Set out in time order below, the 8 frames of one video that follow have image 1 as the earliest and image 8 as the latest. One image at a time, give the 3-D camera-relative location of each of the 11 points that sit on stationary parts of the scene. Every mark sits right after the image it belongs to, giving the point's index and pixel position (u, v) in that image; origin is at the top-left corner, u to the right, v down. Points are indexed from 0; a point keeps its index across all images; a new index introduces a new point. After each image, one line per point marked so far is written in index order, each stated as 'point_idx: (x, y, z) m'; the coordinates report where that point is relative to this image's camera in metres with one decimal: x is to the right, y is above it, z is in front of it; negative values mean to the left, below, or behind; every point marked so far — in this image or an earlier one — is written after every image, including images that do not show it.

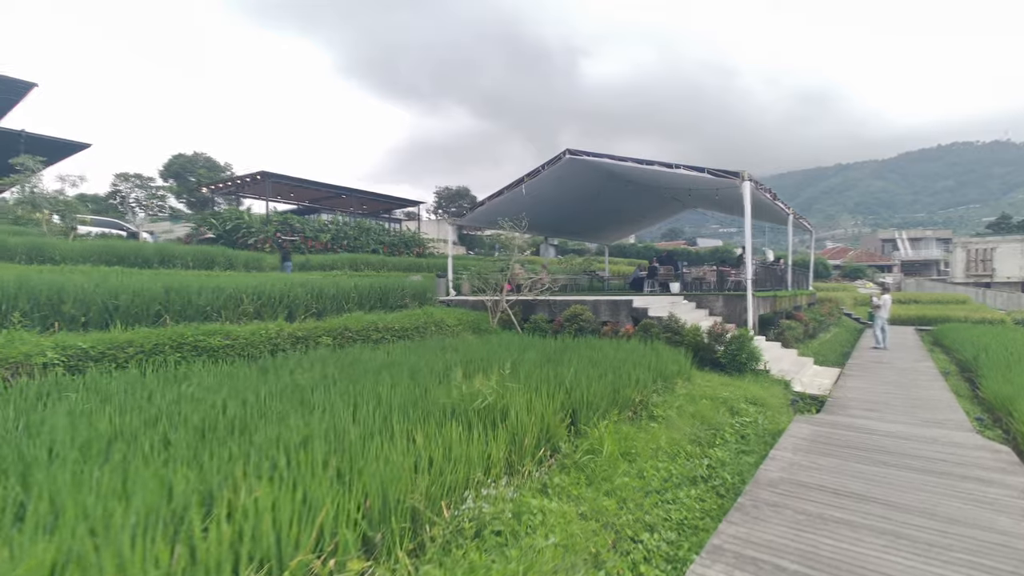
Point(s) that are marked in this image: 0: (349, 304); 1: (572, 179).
0: (-2.8, -0.3, +7.7) m
1: (+1.9, +3.4, +14.0) m
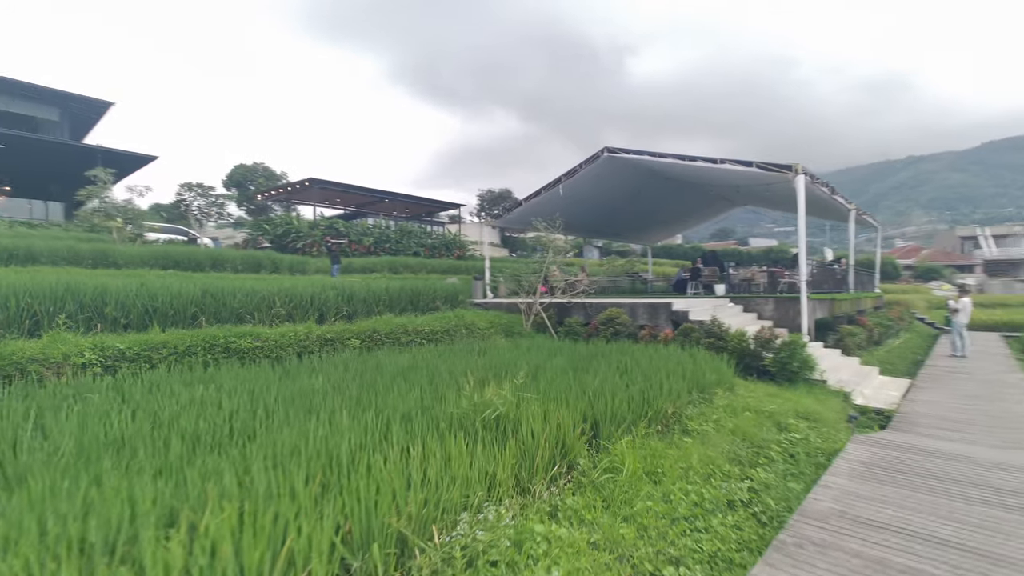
0: (-2.3, -0.3, +7.7) m
1: (+3.0, +3.3, +13.5) m
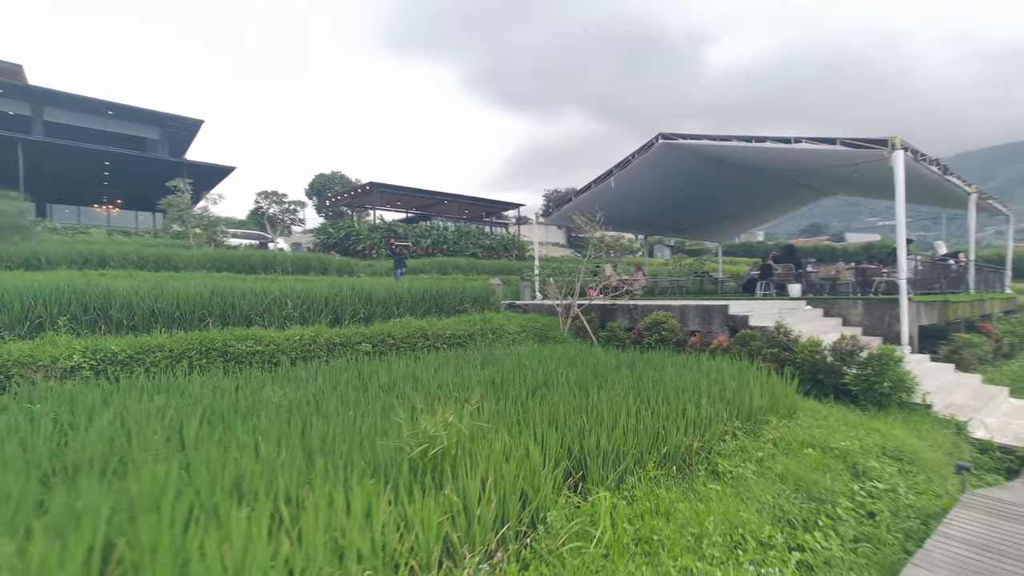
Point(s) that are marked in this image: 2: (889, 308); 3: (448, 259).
0: (-1.8, -0.3, +7.3) m
1: (+4.3, +3.3, +12.3) m
2: (+6.7, -0.4, +8.0) m
3: (-2.8, +1.2, +19.6) m
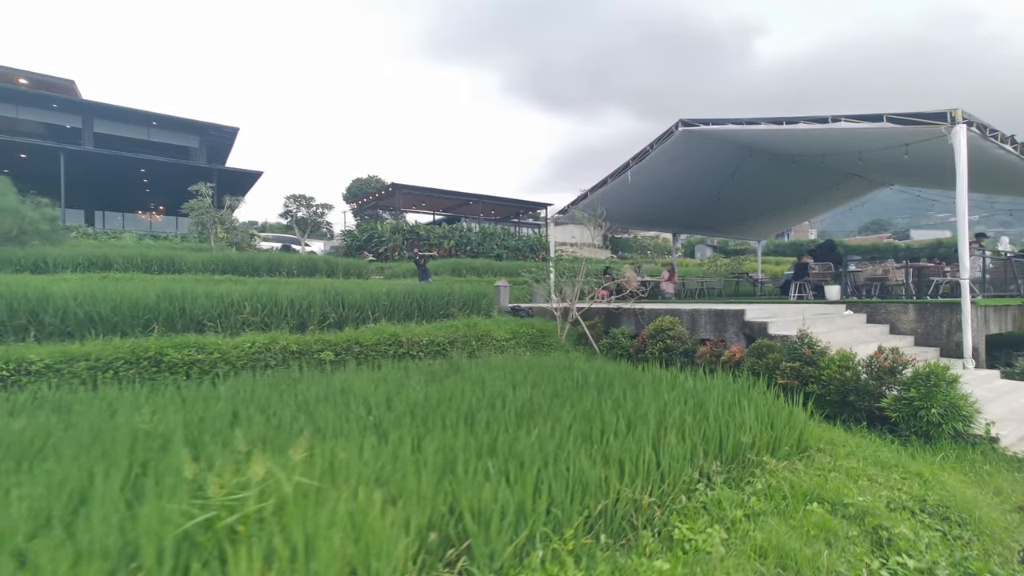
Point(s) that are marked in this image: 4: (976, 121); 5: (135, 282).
0: (-2.0, -0.4, +6.8) m
1: (+4.5, +3.3, +11.2) m
2: (+6.5, -0.4, +6.7) m
3: (-1.9, +1.2, +19.1) m
4: (+7.0, +2.5, +6.8) m
5: (-4.8, +0.1, +5.8) m
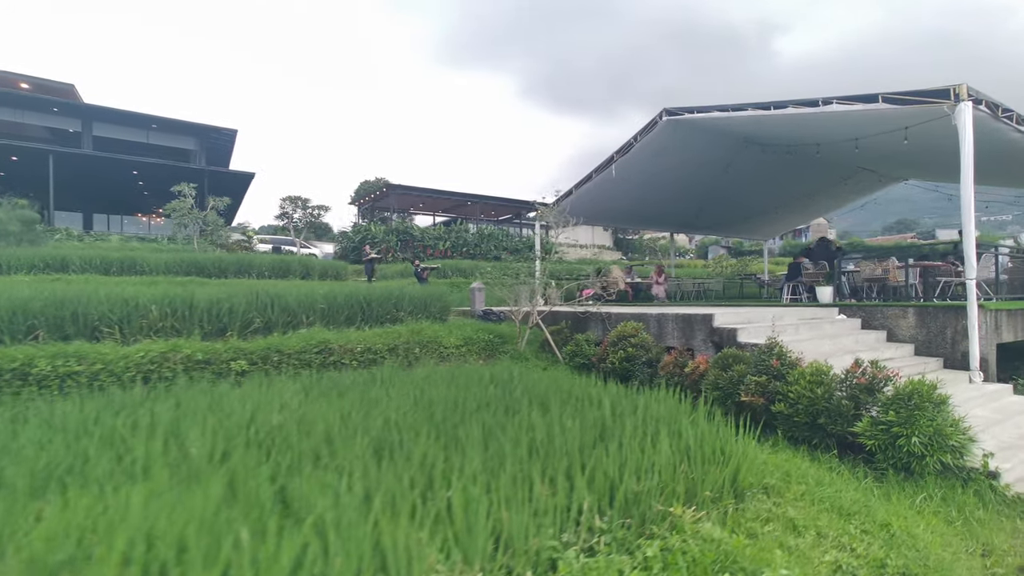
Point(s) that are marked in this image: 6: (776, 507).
0: (-2.7, -0.4, +6.3) m
1: (+3.9, +3.2, +10.5) m
2: (+5.7, -0.4, +5.9) m
3: (-2.3, +1.1, +18.6) m
4: (+6.3, +2.5, +6.0) m
5: (-5.6, +0.1, +5.3) m
6: (+1.6, -1.3, +2.8) m
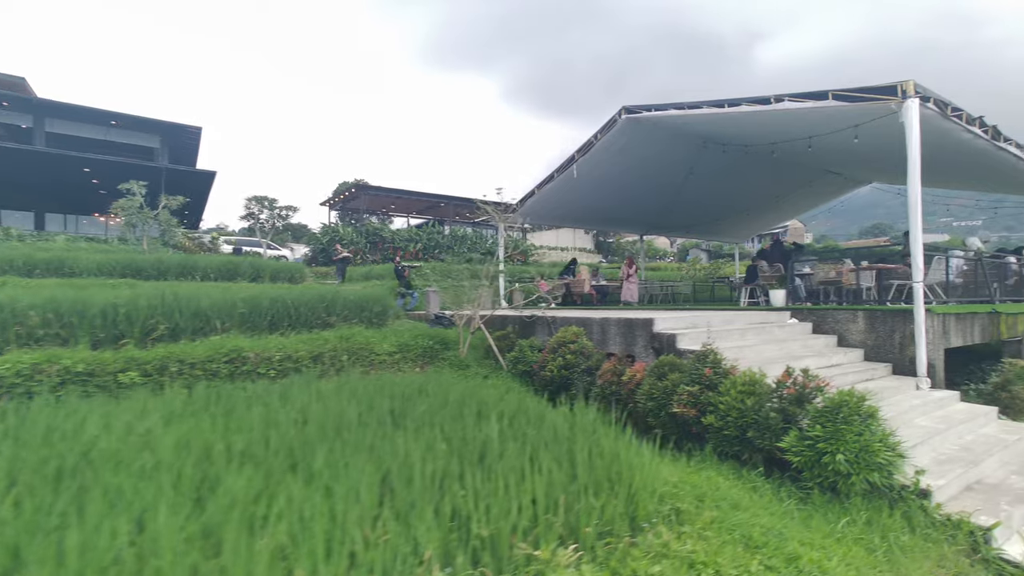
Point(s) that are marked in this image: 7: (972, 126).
0: (-3.6, -0.5, +5.8) m
1: (+2.9, +3.2, +10.3) m
2: (+4.9, -0.4, +5.7) m
3: (-3.5, +1.0, +18.1) m
4: (+5.4, +2.5, +5.8) m
5: (-6.4, 0.0, +4.8) m
6: (+0.9, -1.4, +2.5) m
7: (+6.5, +2.3, +6.4) m
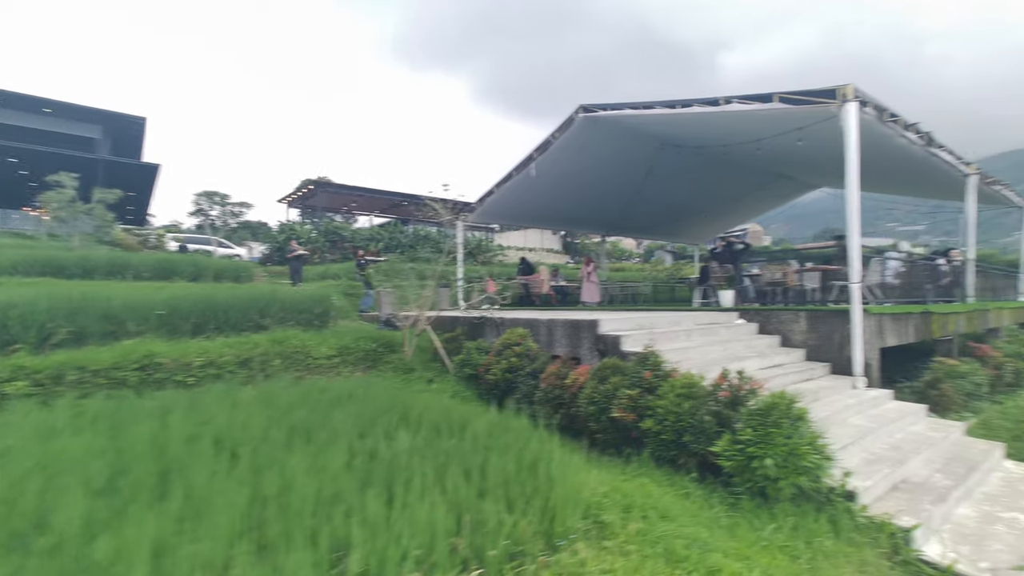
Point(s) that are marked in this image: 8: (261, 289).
0: (-4.3, -0.5, +5.4) m
1: (+1.9, +3.1, +10.2) m
2: (+4.2, -0.5, +5.8) m
3: (-5.0, +1.0, +17.6) m
4: (+4.7, +2.5, +5.9) m
5: (-7.0, 0.0, +4.1) m
6: (+0.4, -1.4, +2.3) m
7: (+5.8, +2.3, +6.6) m
8: (-3.7, 0.0, +6.7) m
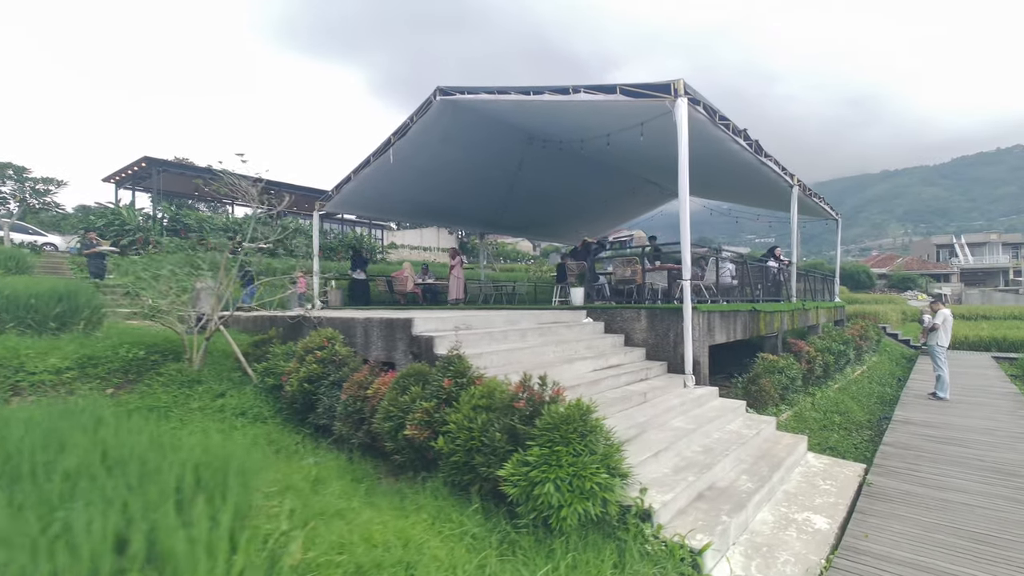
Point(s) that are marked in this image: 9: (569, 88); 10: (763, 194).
0: (-6.1, -0.3, +3.5) m
1: (-1.1, +3.2, +9.6) m
2: (+2.1, -0.4, +5.7) m
3: (-9.4, +1.0, +15.4) m
4: (+2.5, +2.5, +6.0) m
5: (-8.5, +0.2, +1.7) m
6: (-0.9, -1.3, +1.5) m
7: (+3.4, +2.3, +6.9) m
8: (-5.9, +0.1, +4.9) m
9: (+0.8, +3.0, +6.7) m
10: (+5.7, +2.2, +10.3) m
